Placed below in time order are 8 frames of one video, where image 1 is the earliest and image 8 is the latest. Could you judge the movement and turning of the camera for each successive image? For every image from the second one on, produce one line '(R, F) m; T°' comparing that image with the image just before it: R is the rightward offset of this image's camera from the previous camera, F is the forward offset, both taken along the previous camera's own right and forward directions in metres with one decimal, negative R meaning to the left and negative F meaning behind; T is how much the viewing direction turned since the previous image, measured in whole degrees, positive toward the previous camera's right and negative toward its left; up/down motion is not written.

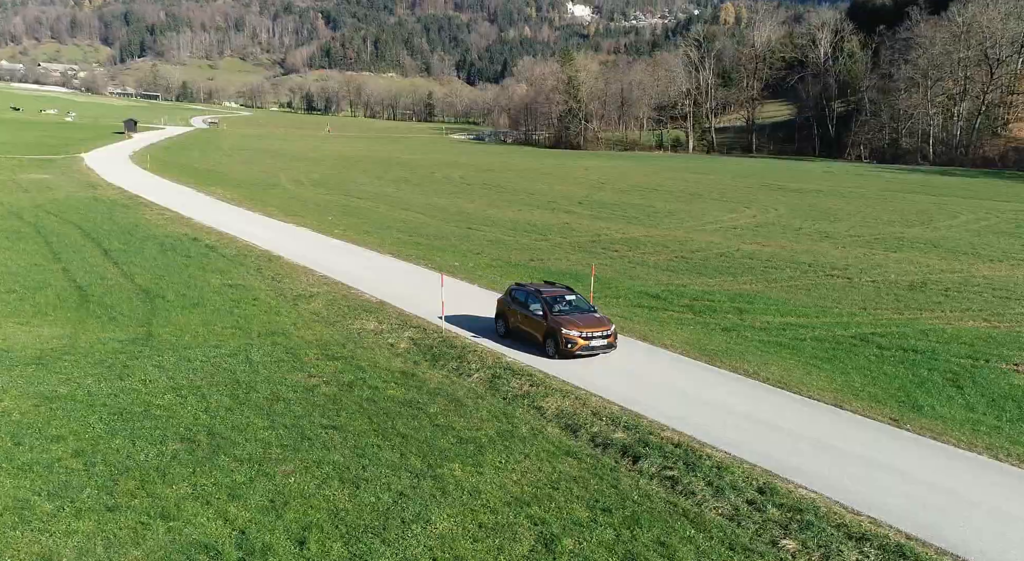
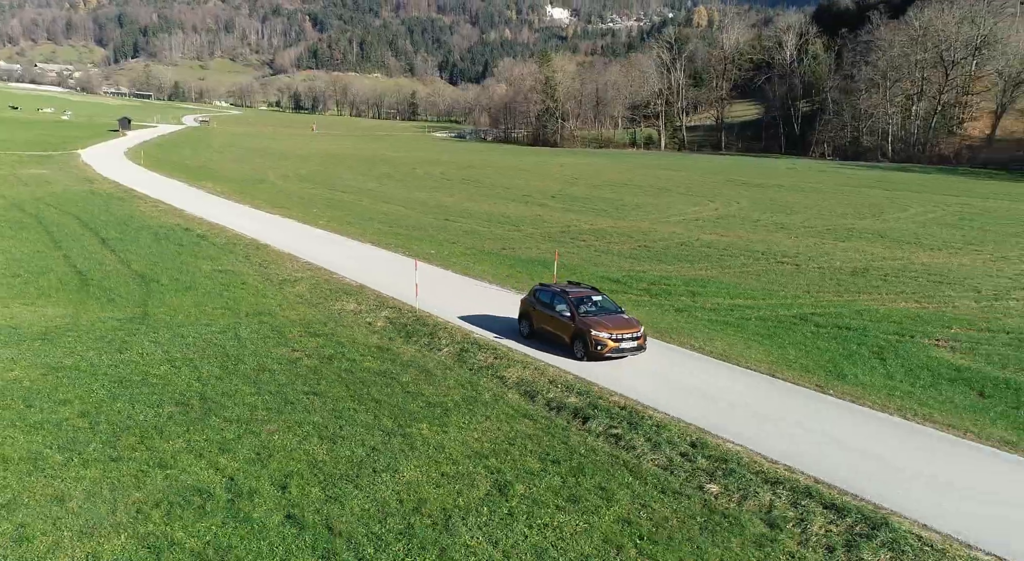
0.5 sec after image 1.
(+0.5, -1.7) m; +1°
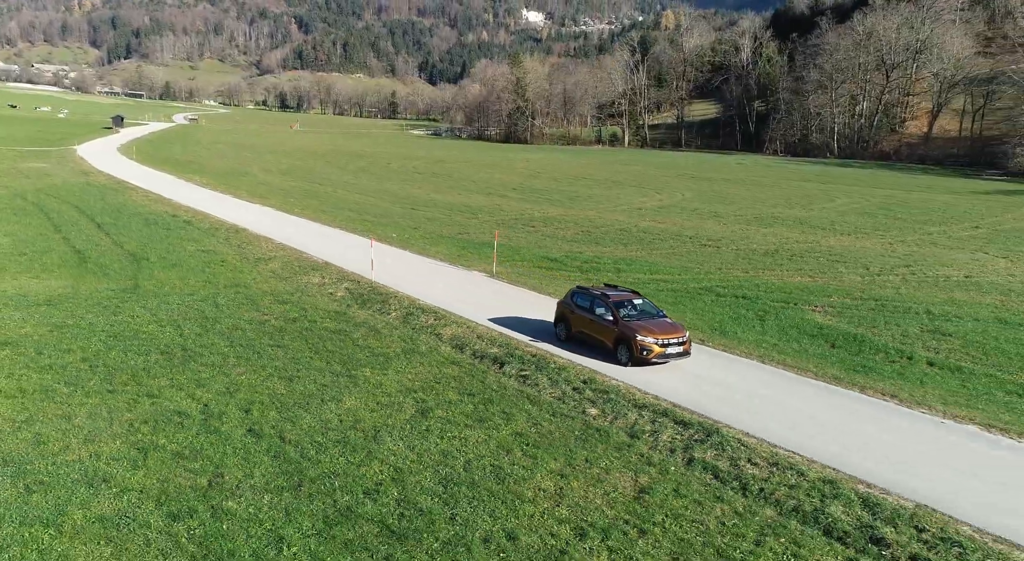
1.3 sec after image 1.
(+1.4, -3.4) m; +1°
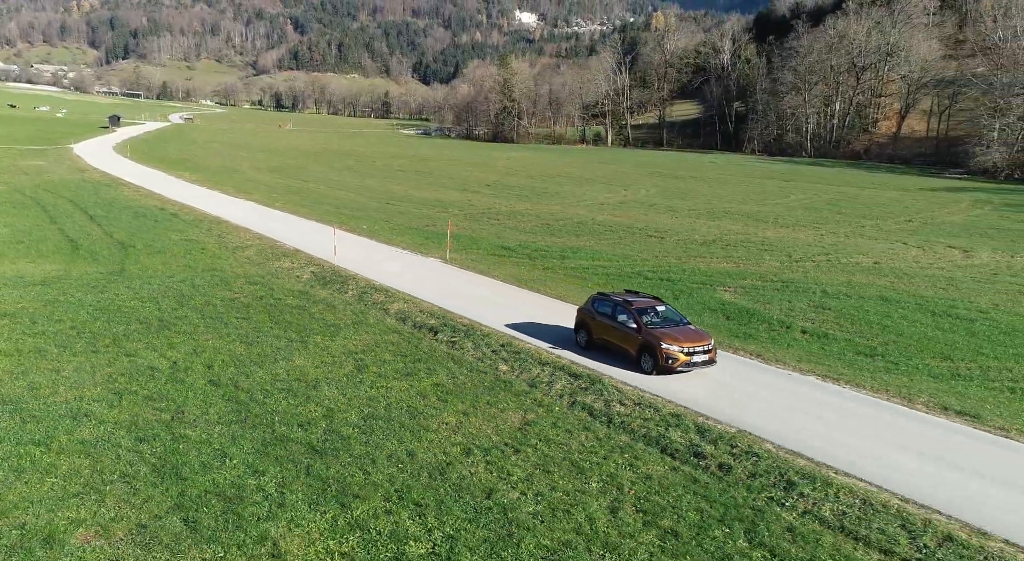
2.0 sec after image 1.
(+1.8, -3.0) m; 0°
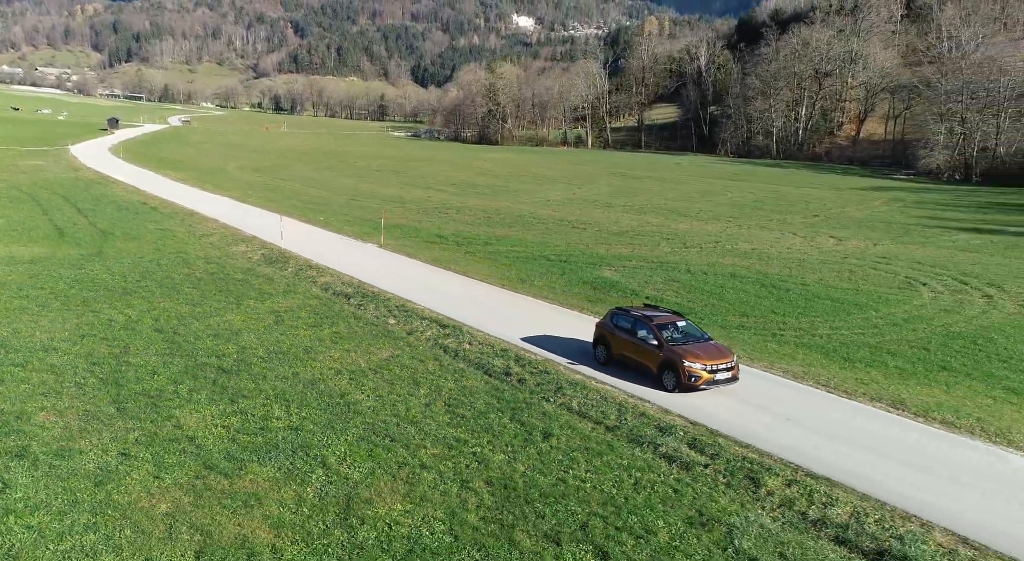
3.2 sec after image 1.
(+3.4, -5.1) m; 0°
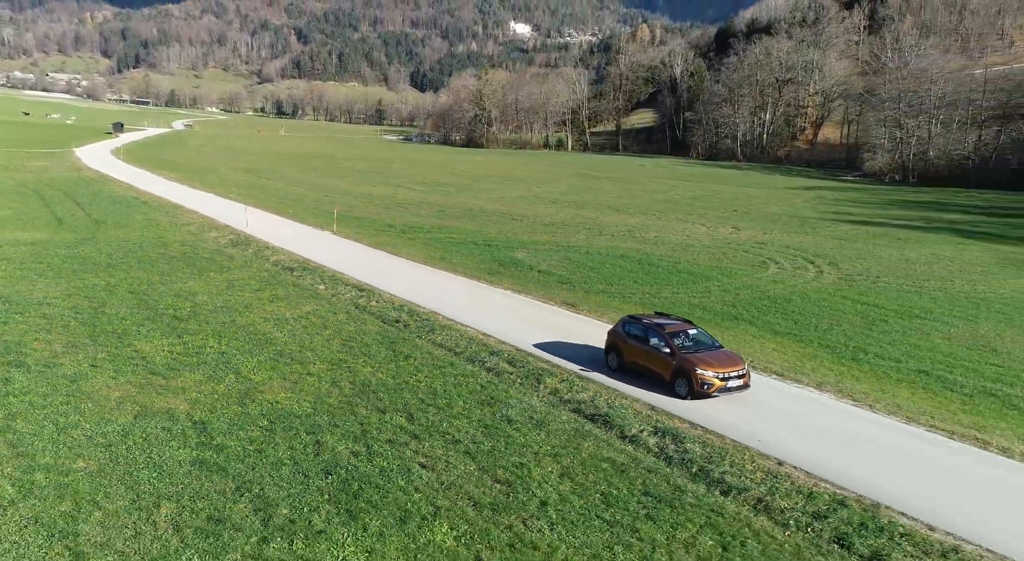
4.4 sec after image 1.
(+3.5, -5.6) m; 0°
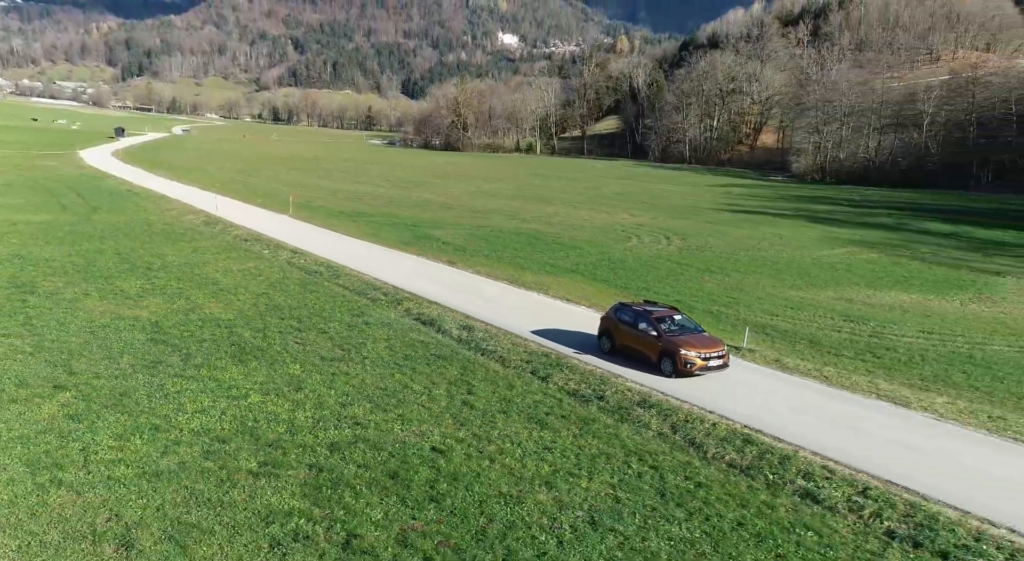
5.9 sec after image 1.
(+4.3, -8.0) m; 0°
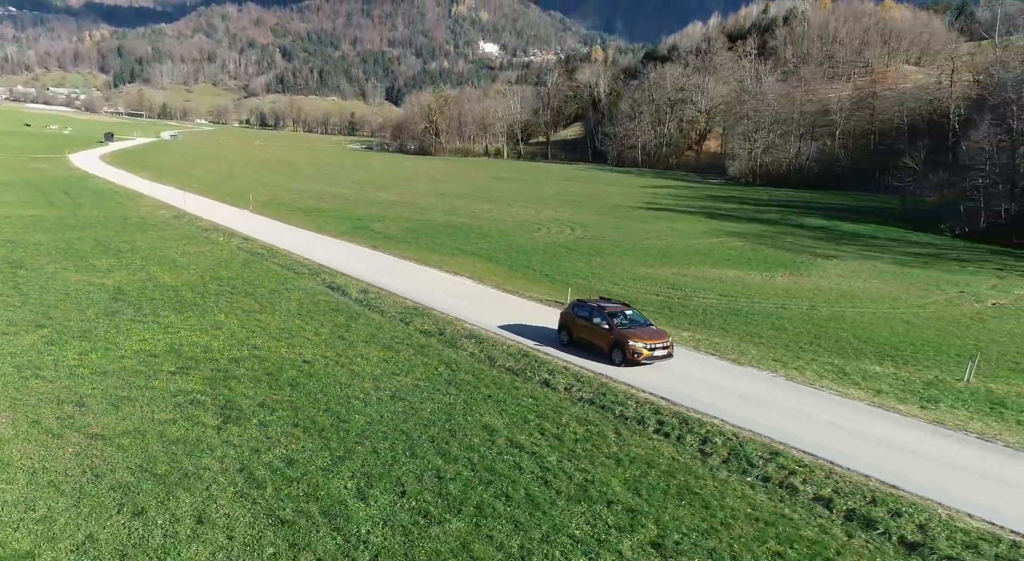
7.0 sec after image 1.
(+3.7, -6.4) m; +1°
